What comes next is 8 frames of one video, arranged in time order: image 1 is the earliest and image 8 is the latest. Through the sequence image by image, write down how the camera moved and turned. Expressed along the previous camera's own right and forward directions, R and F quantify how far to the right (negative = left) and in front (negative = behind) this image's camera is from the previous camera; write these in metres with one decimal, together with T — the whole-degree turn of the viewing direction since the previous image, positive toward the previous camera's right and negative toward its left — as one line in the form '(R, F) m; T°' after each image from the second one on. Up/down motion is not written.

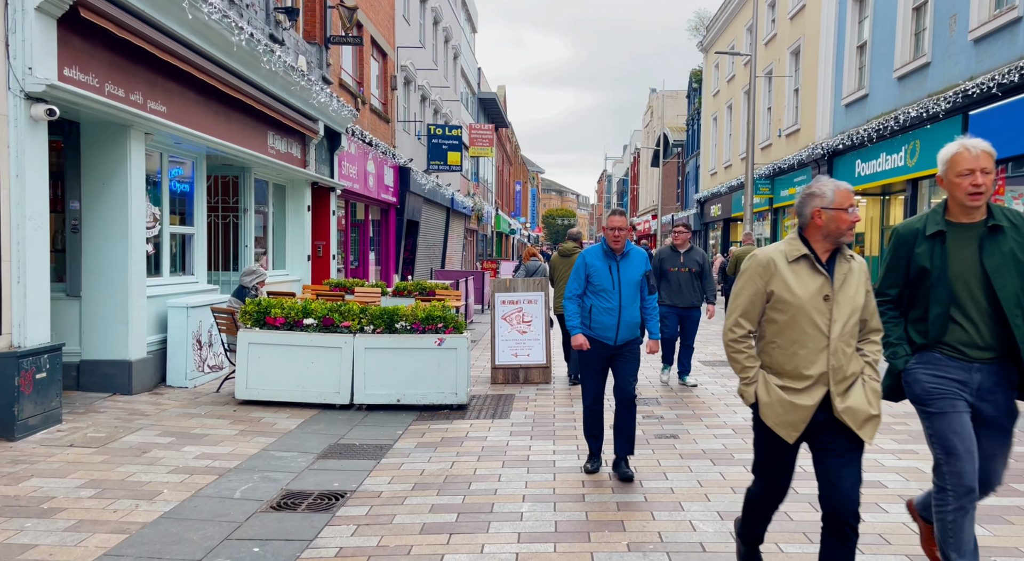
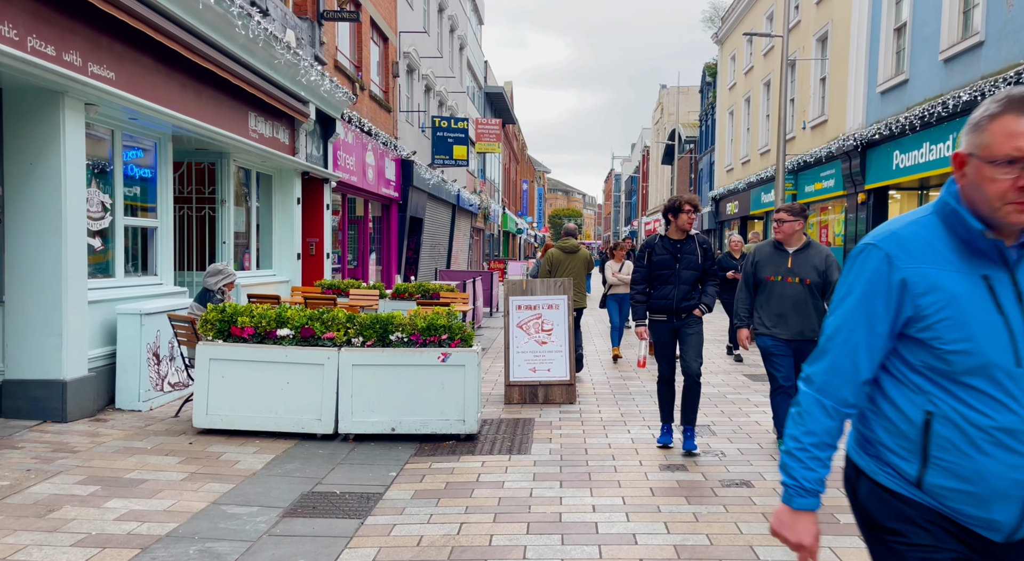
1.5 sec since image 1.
(-0.1, +1.5) m; 0°
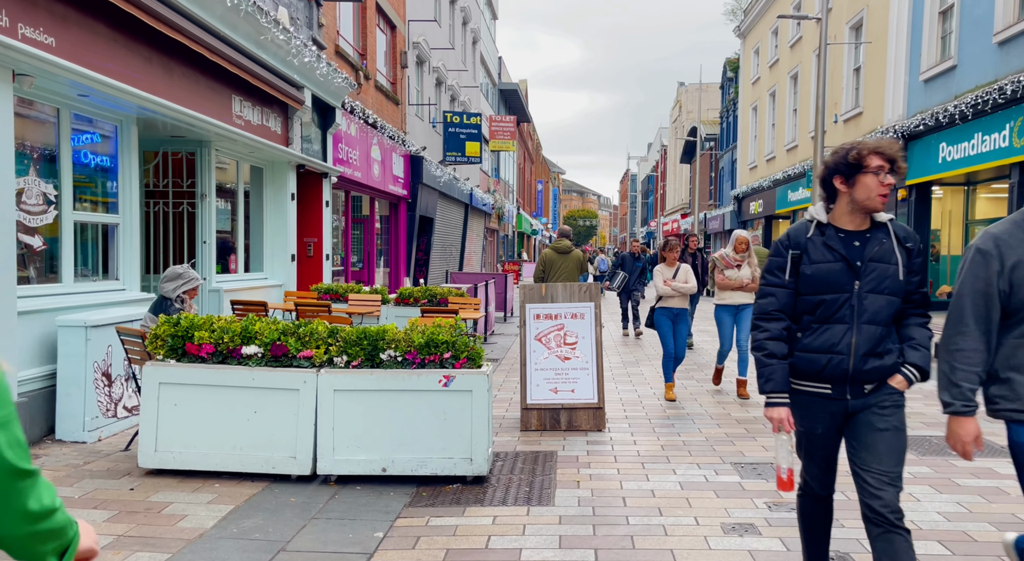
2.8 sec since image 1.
(0.0, +1.2) m; -1°
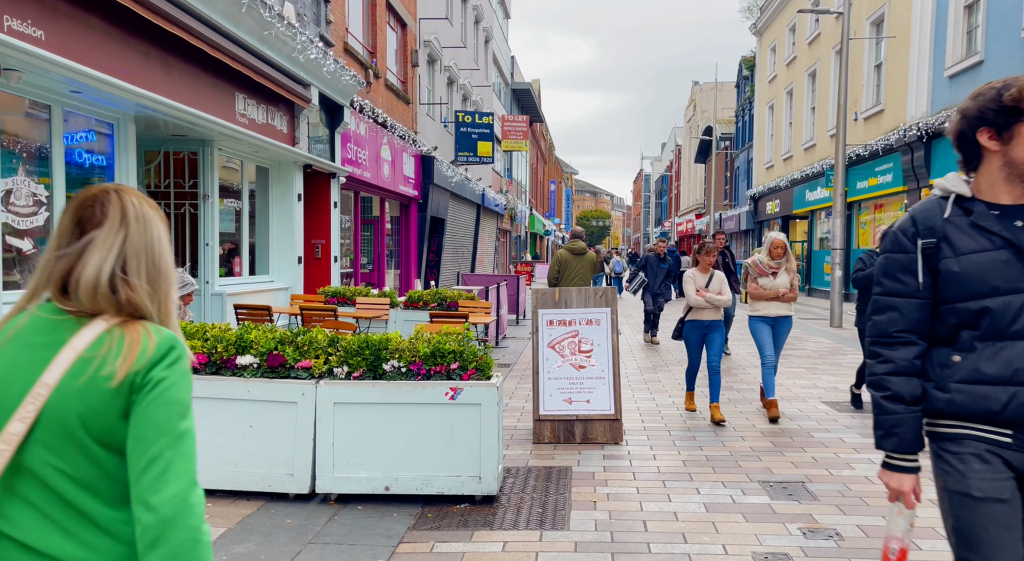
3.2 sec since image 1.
(0.0, +0.3) m; -1°
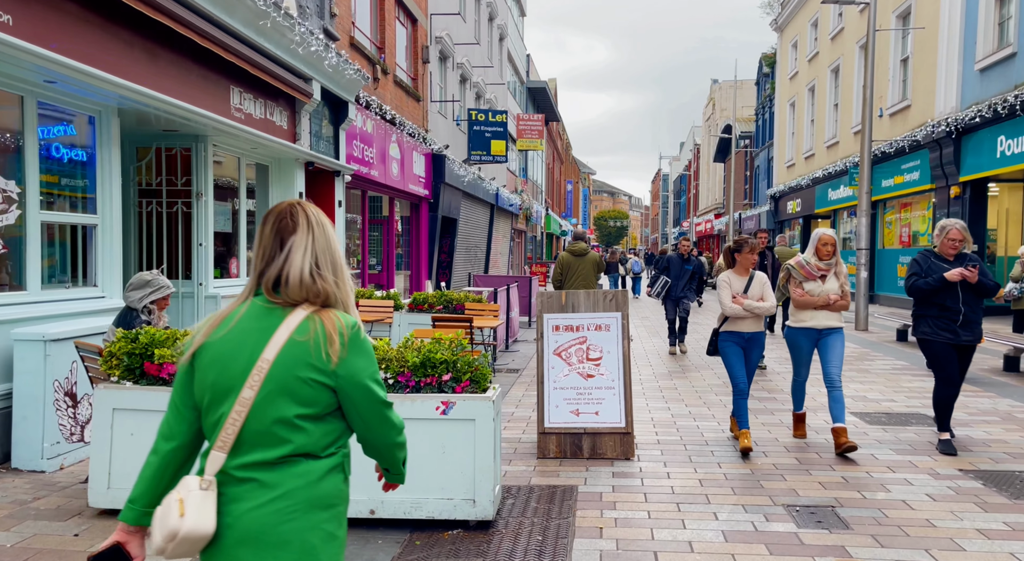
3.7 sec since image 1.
(+0.1, +0.5) m; -1°
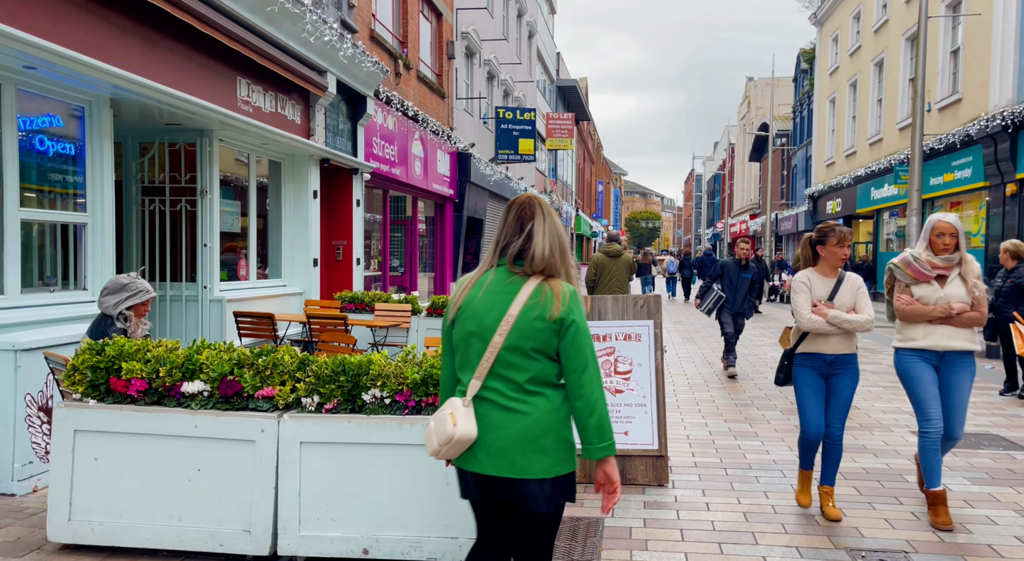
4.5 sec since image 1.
(+0.1, +0.6) m; -2°
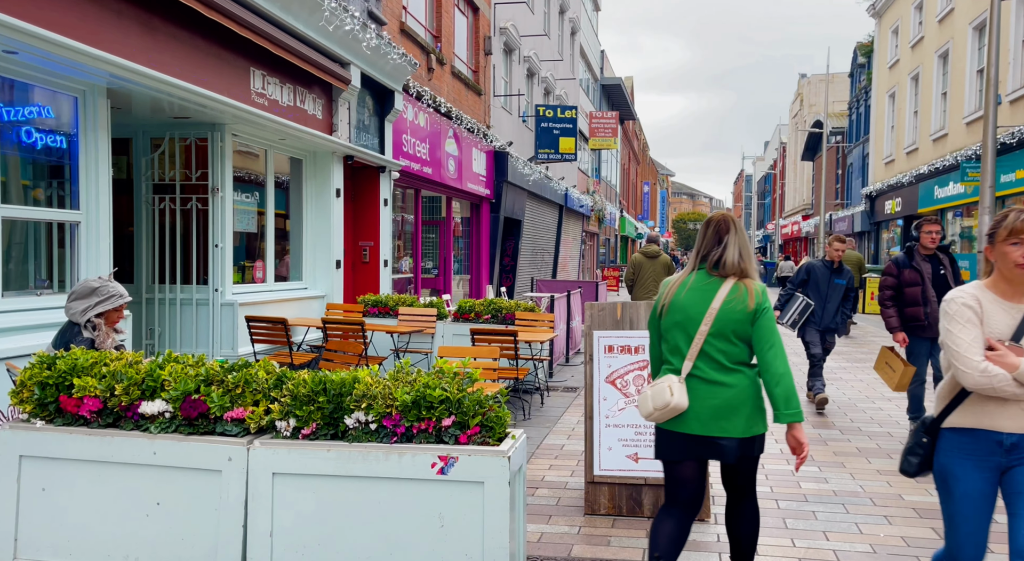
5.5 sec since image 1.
(+0.2, +0.6) m; -3°
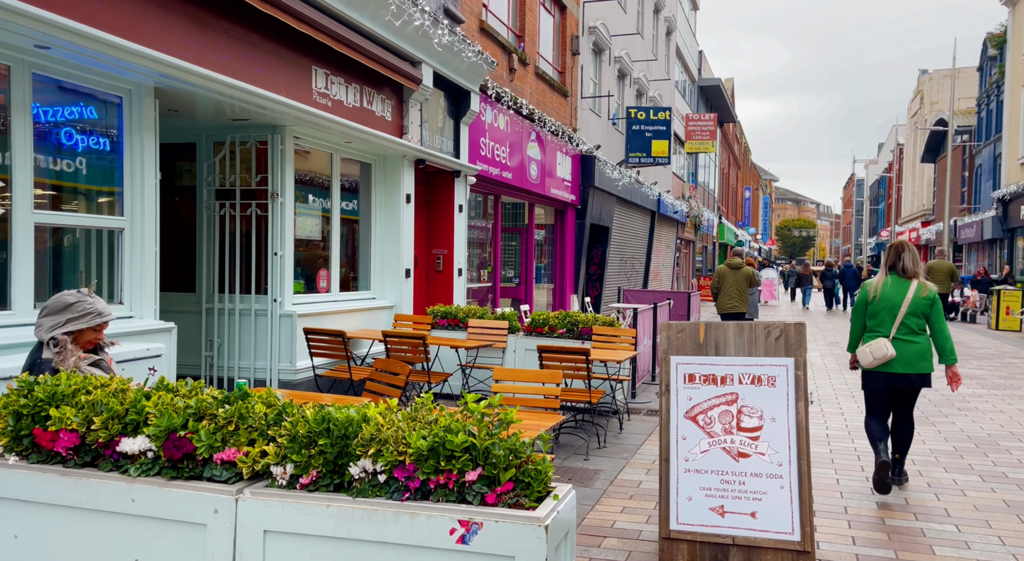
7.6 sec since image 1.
(+0.2, +0.7) m; -7°
